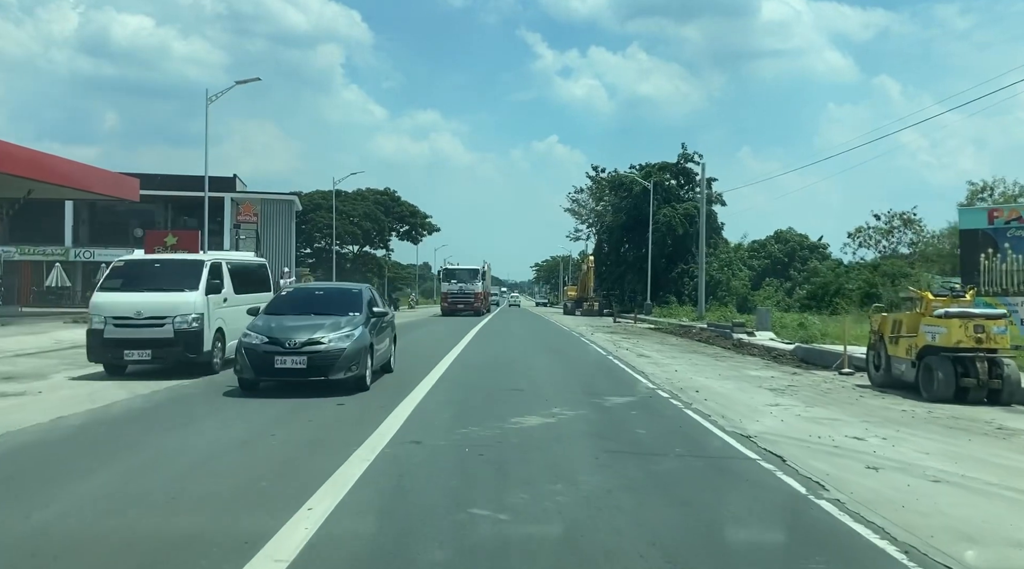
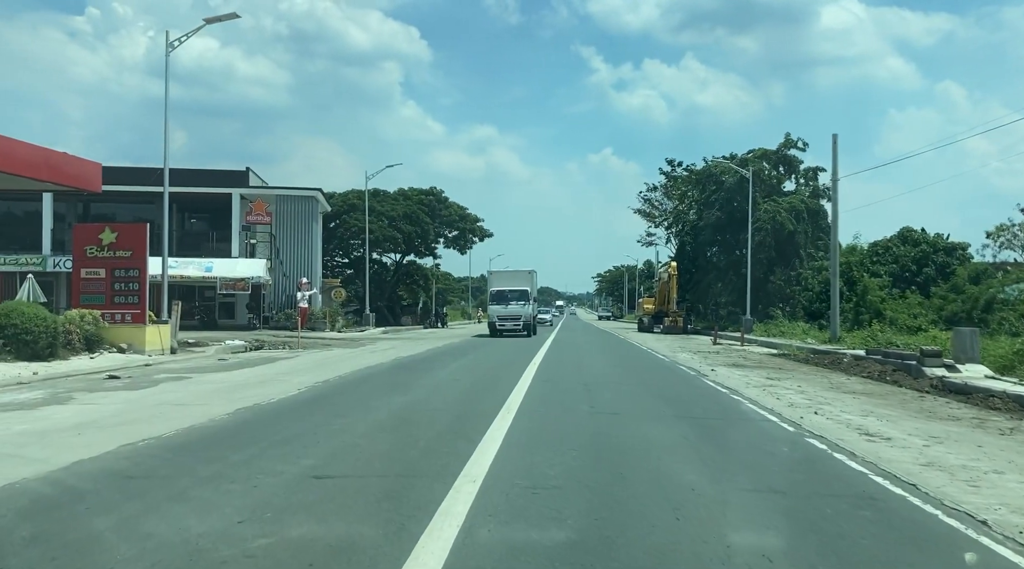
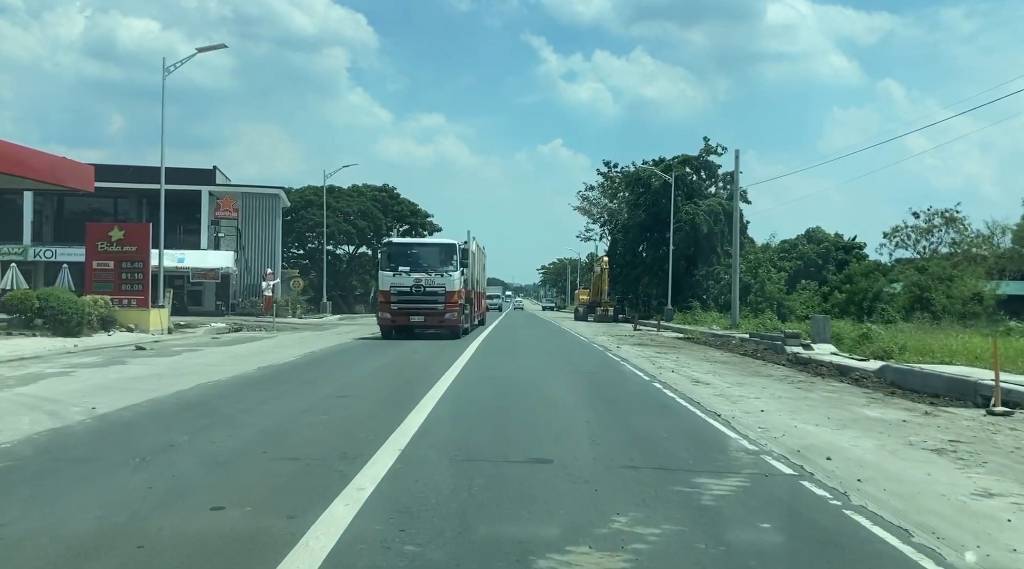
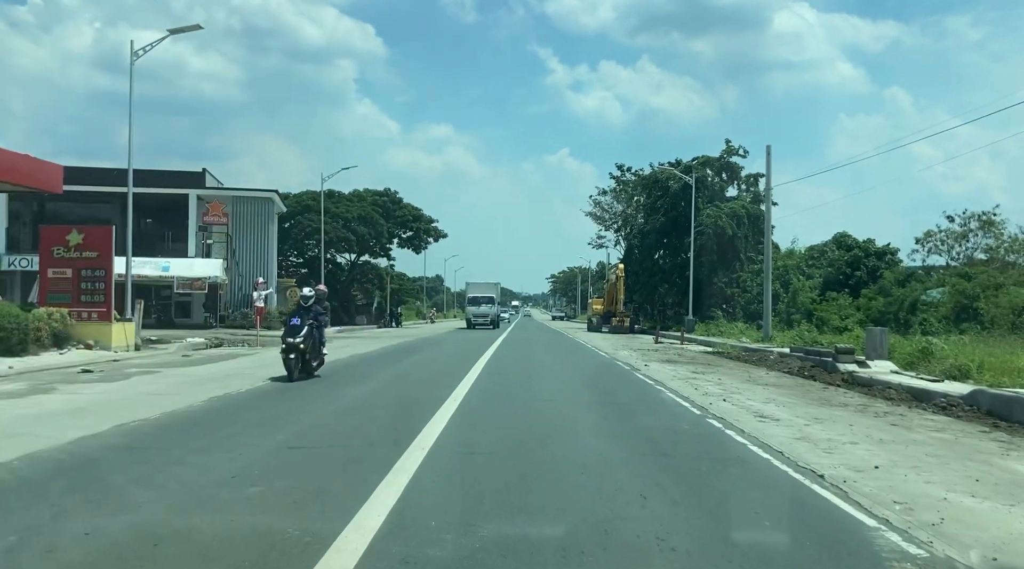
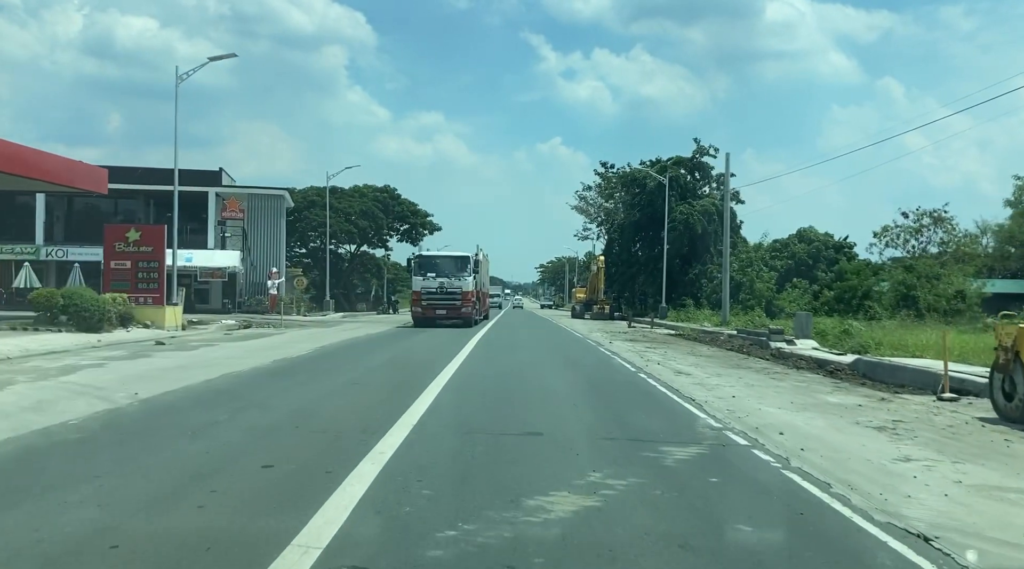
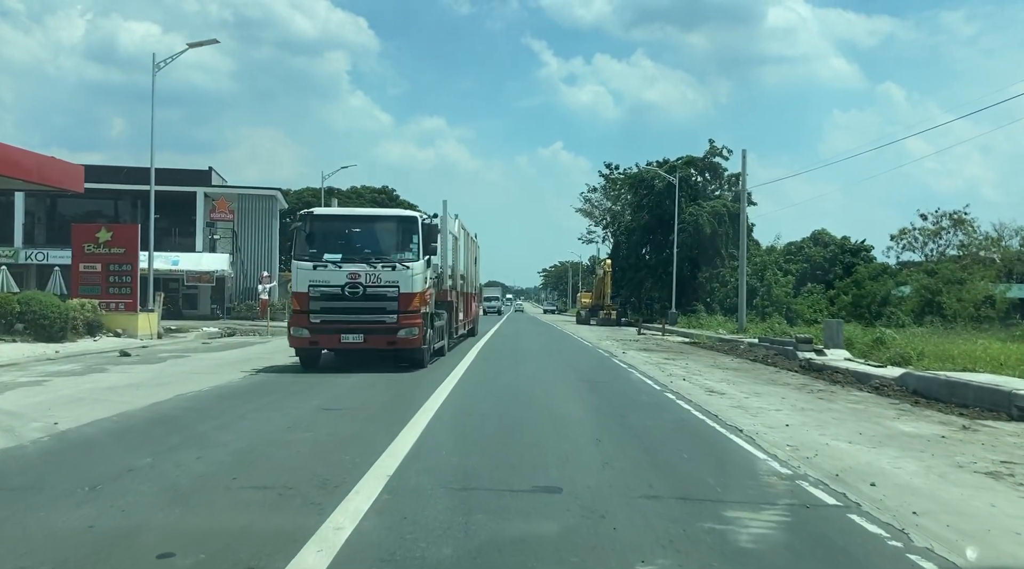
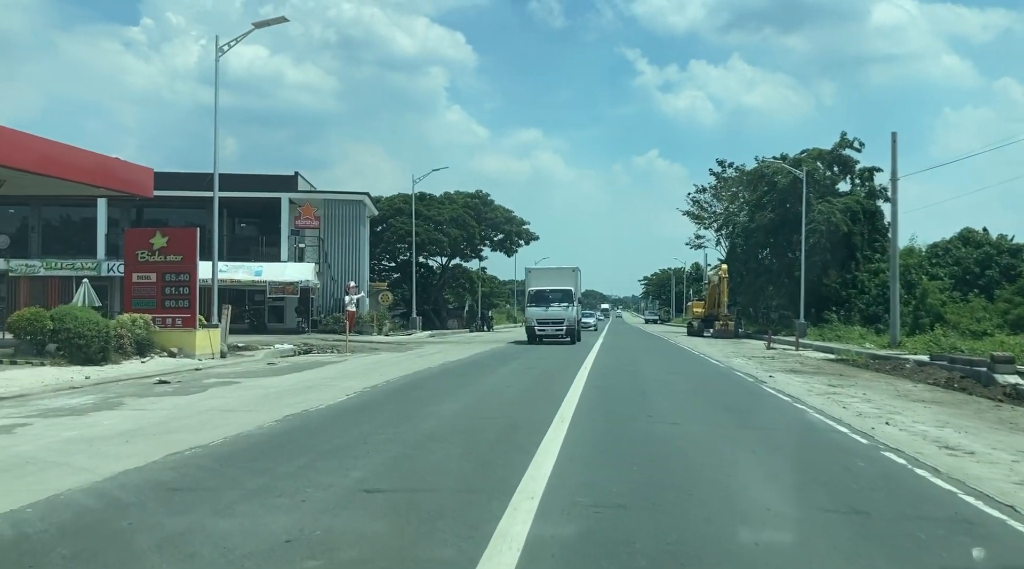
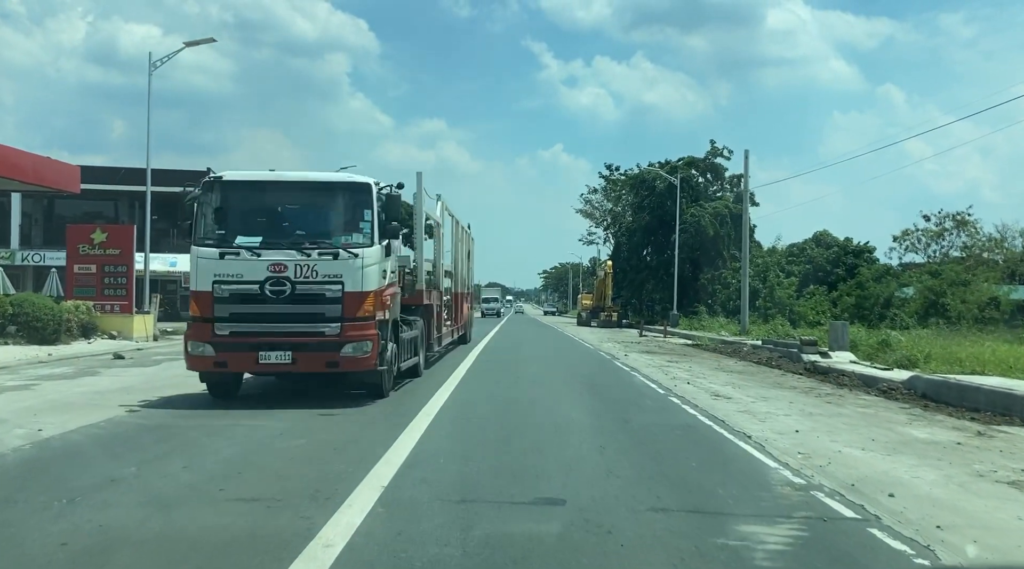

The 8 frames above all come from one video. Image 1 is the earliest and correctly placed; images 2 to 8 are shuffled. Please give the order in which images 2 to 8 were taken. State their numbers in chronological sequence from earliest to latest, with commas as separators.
5, 3, 6, 8, 4, 2, 7
